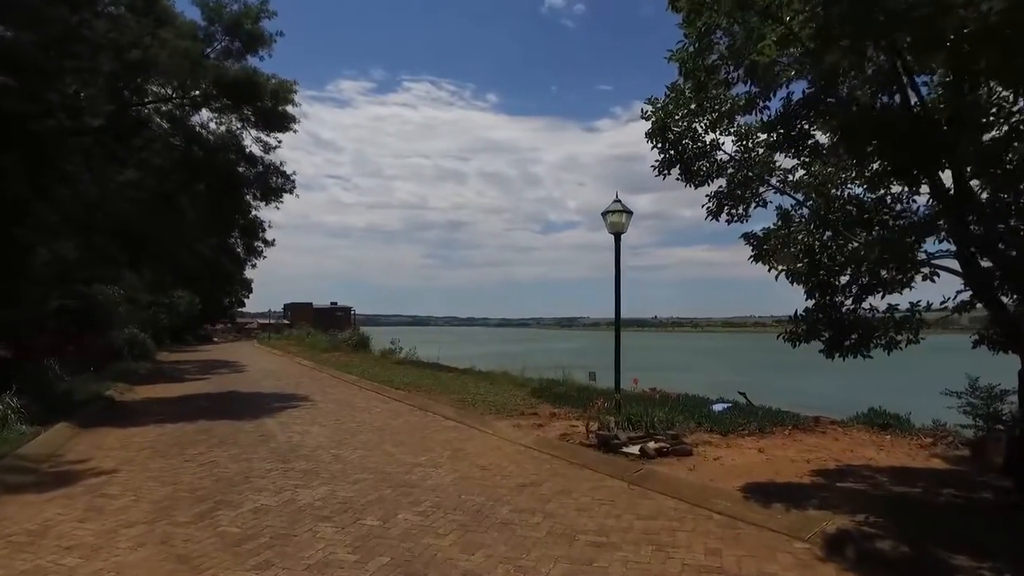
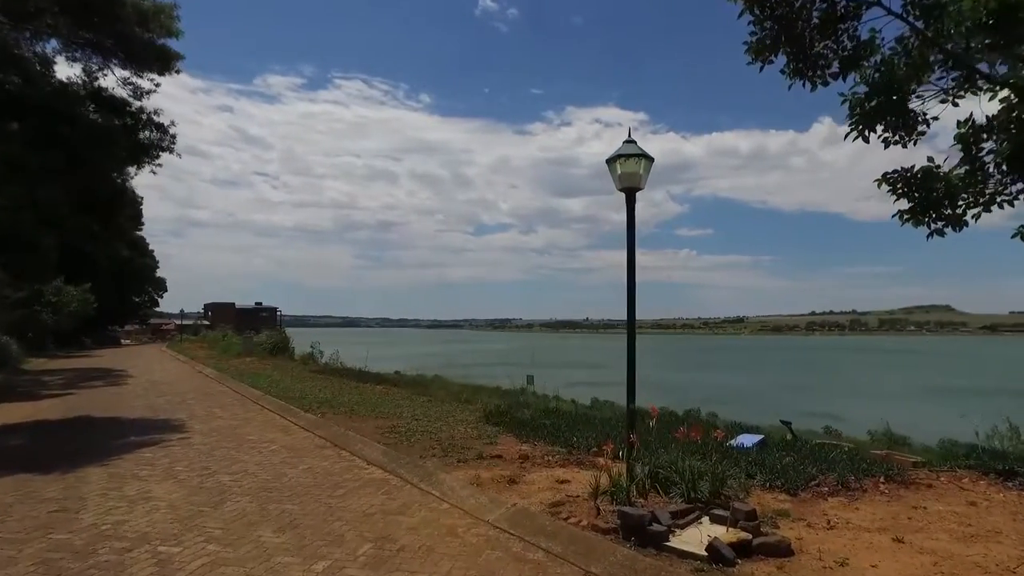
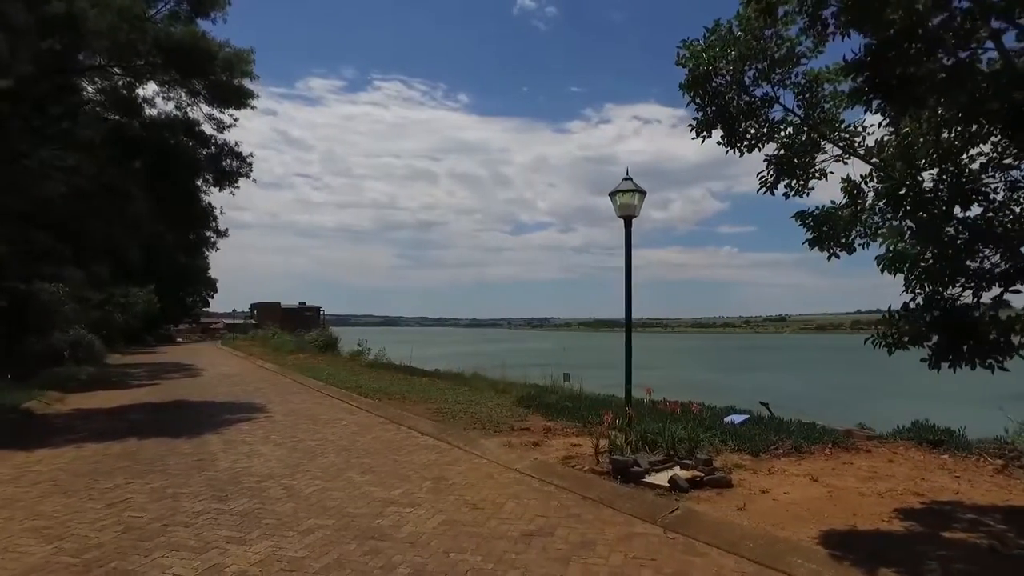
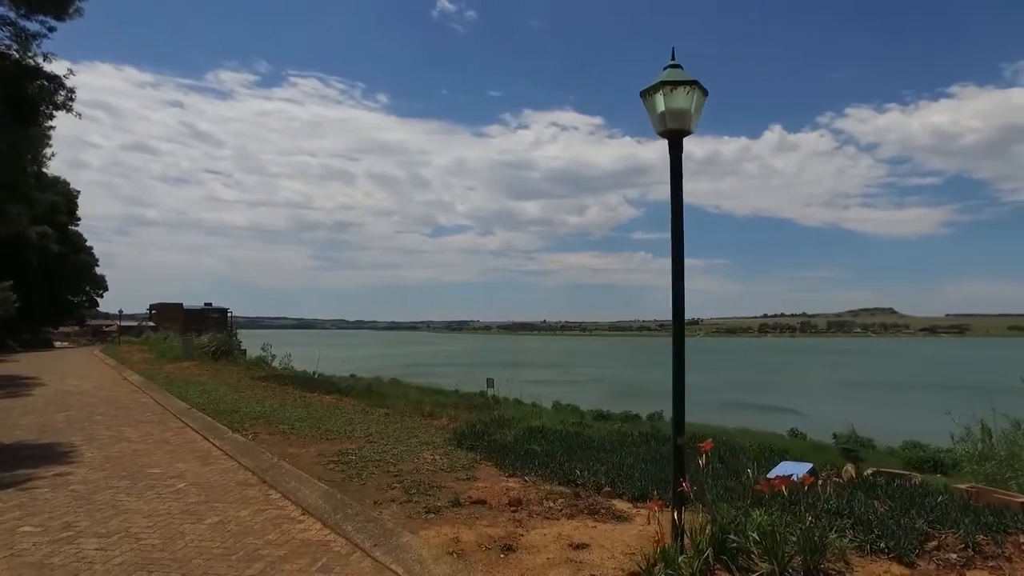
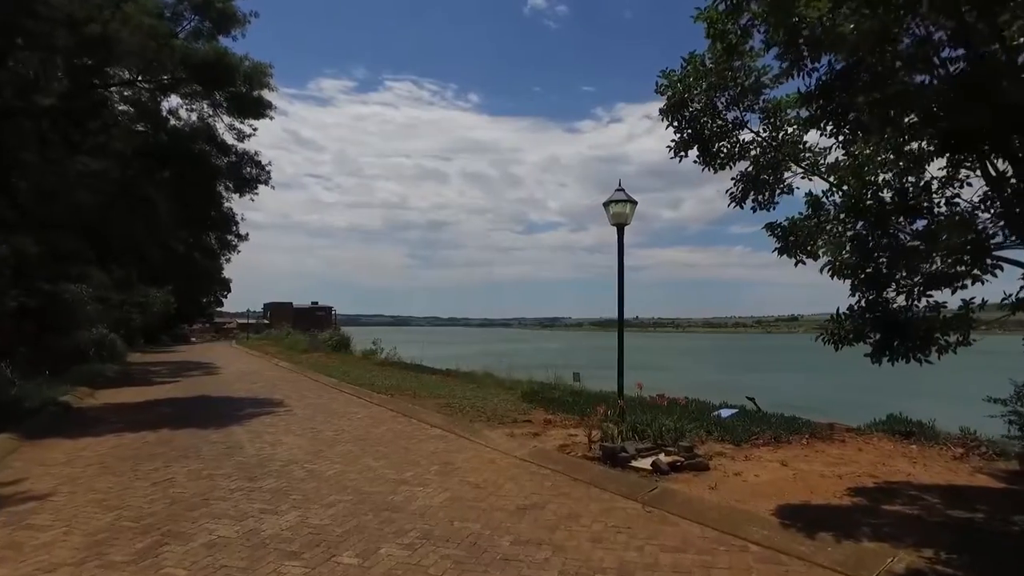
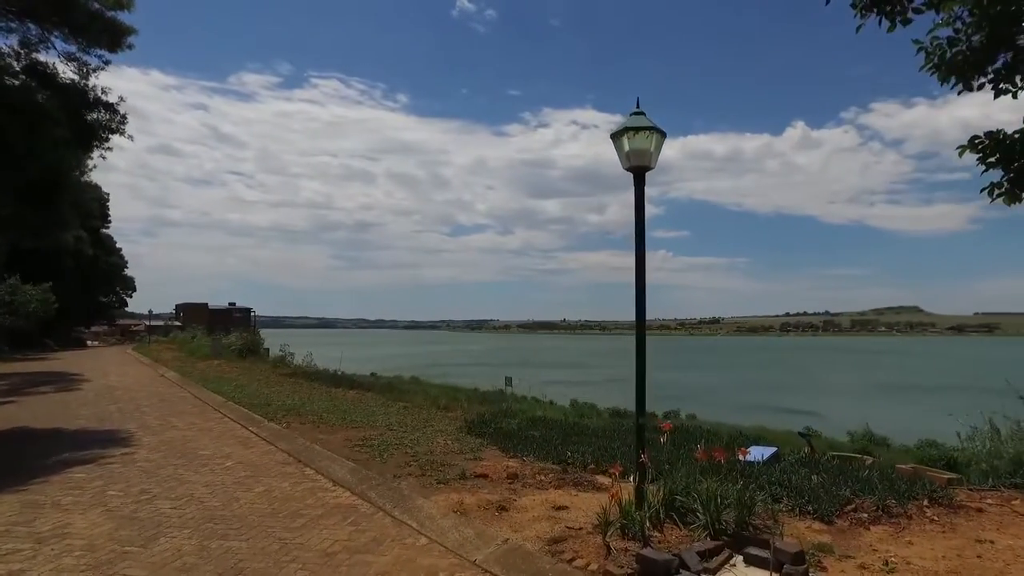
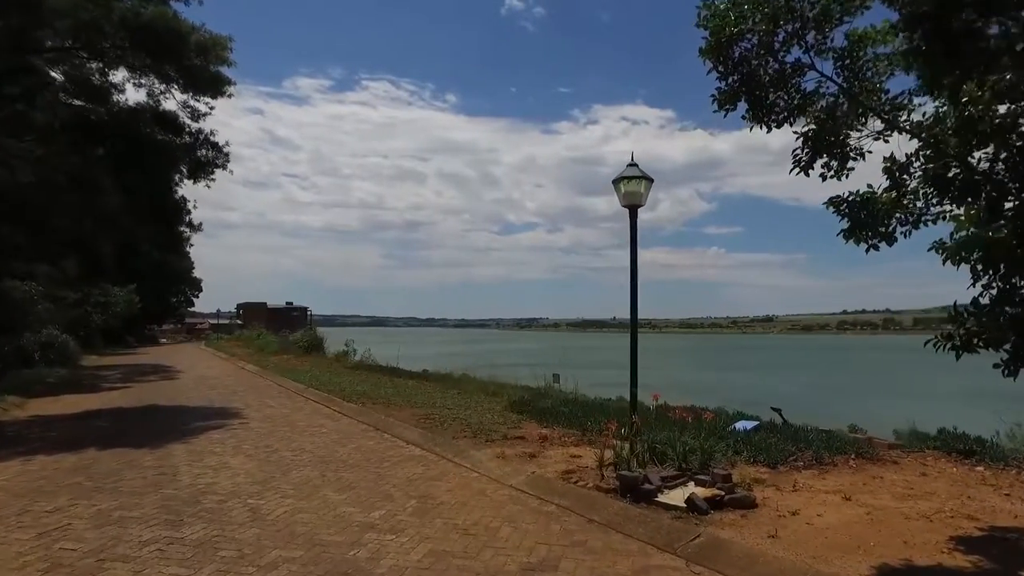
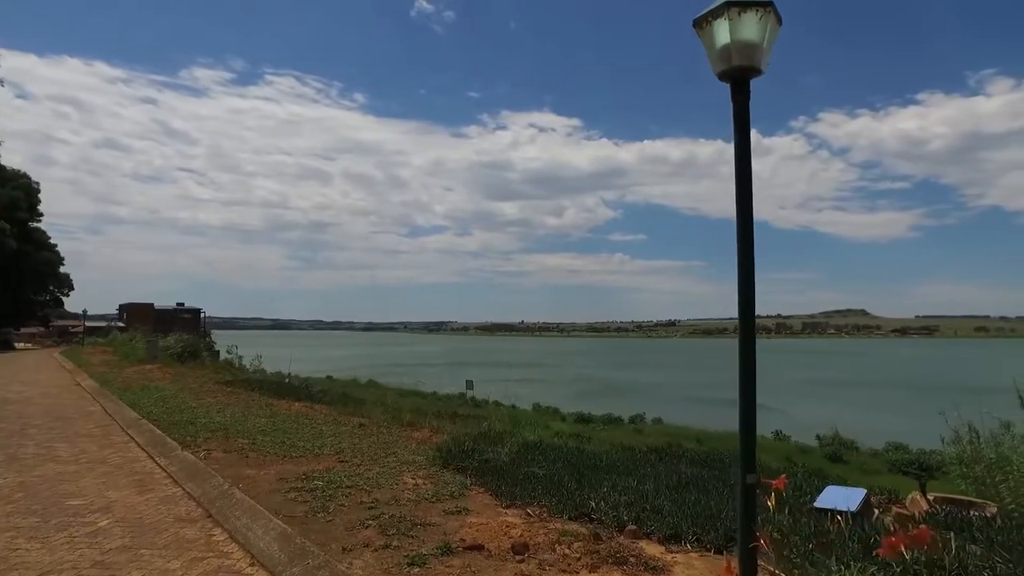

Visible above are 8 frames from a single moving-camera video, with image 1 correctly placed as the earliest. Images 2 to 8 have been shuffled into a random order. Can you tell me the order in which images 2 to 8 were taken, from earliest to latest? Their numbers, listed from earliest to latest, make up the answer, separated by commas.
5, 3, 7, 2, 6, 4, 8
